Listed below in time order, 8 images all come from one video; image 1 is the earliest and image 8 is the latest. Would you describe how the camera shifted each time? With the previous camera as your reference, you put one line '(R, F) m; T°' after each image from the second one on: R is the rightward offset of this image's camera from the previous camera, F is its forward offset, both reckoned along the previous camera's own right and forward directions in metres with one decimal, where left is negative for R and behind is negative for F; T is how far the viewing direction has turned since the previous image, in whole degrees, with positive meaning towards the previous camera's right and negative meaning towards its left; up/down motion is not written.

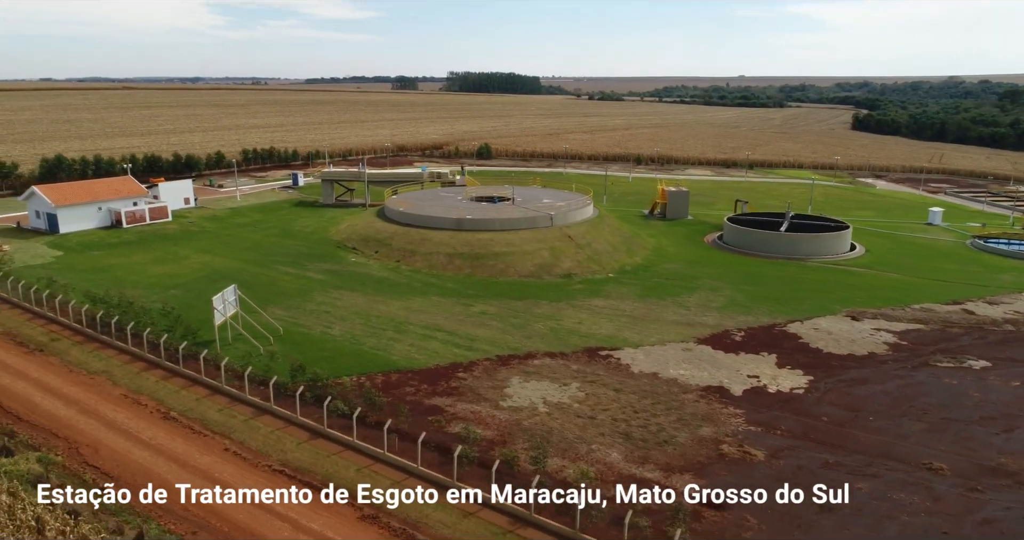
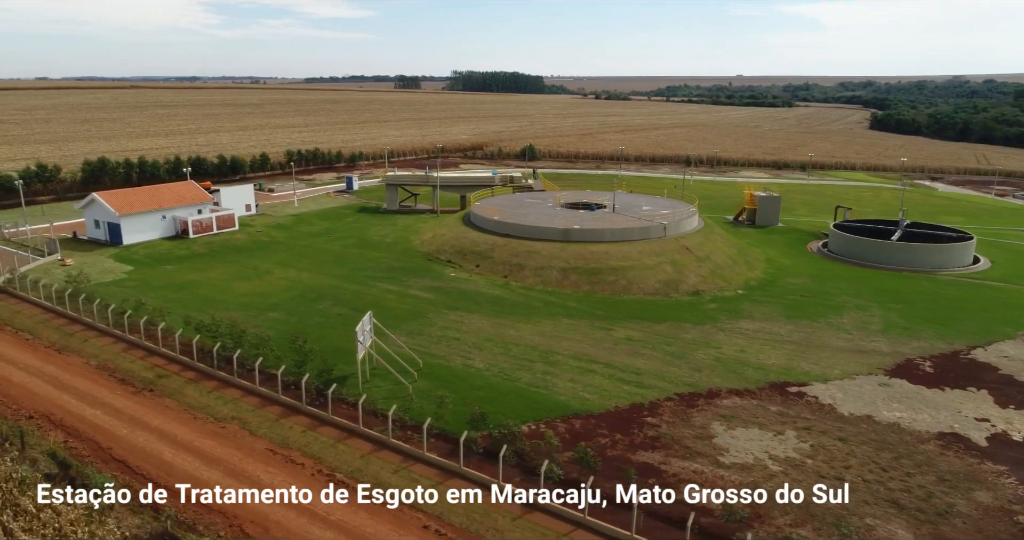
(-6.6, +4.1) m; 0°
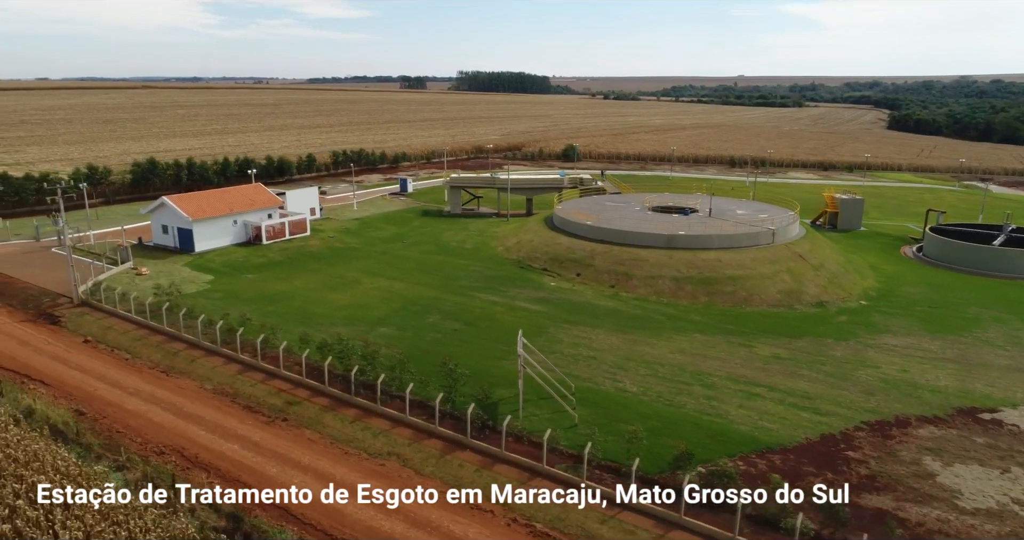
(-5.4, +2.6) m; 0°
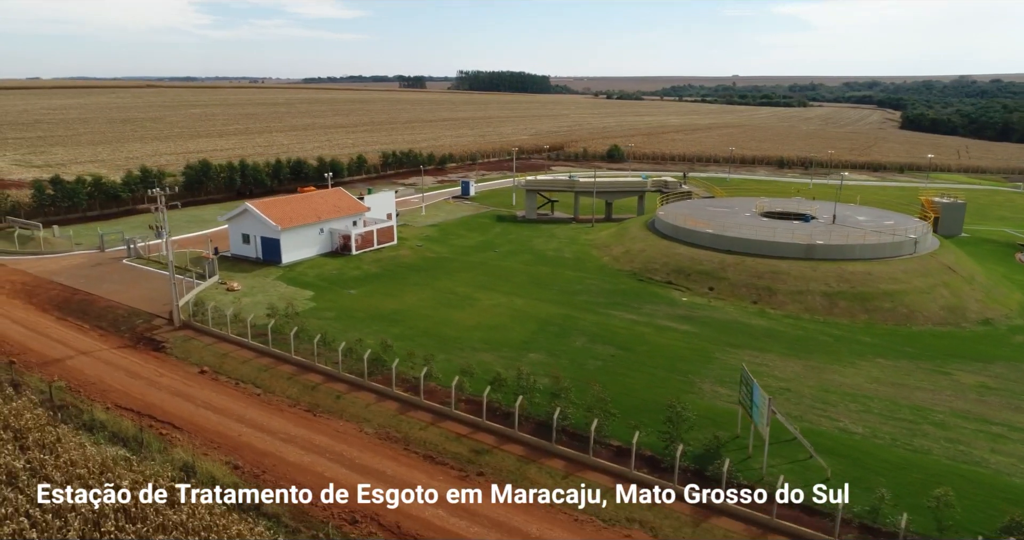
(-6.3, +3.5) m; +1°
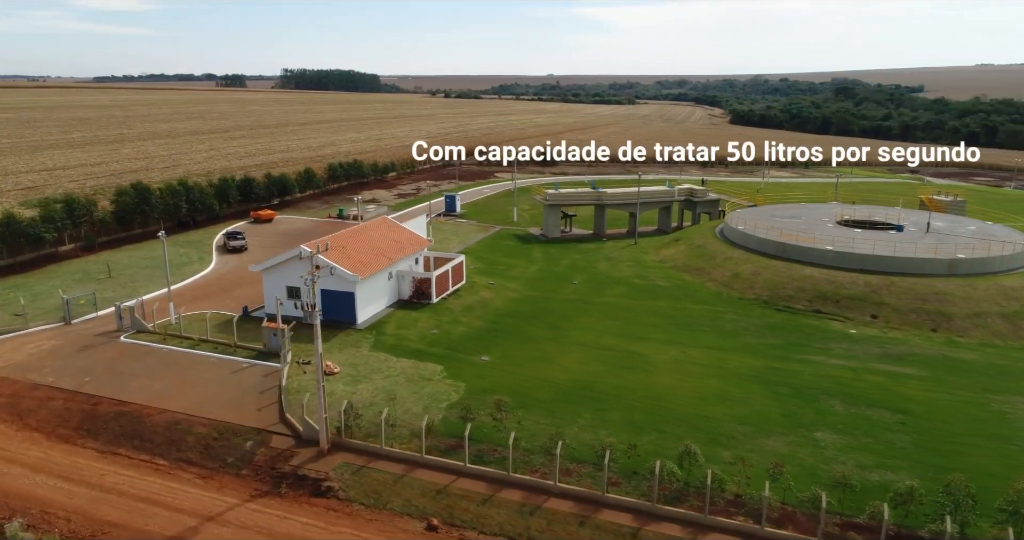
(-12.1, +8.5) m; +14°
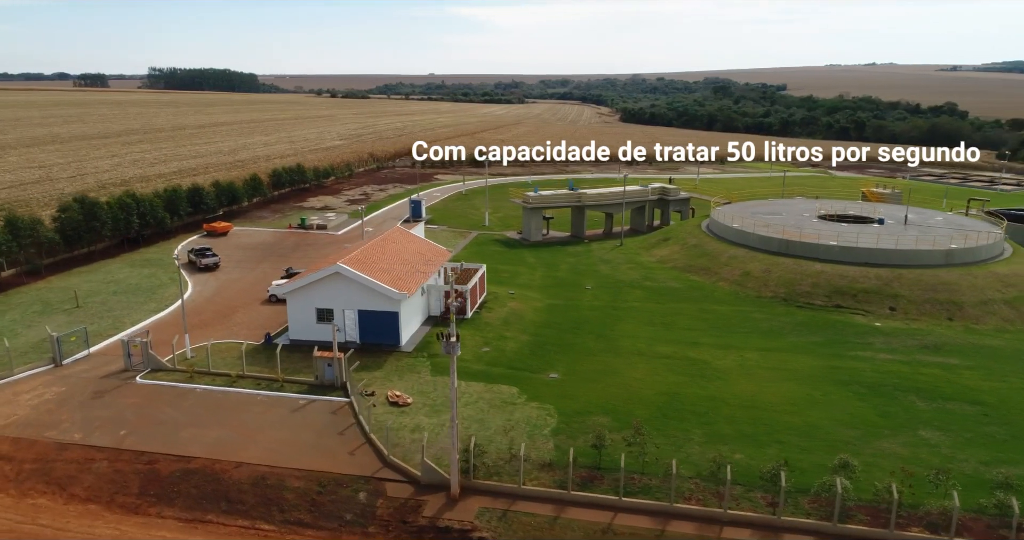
(-5.7, +2.0) m; +9°
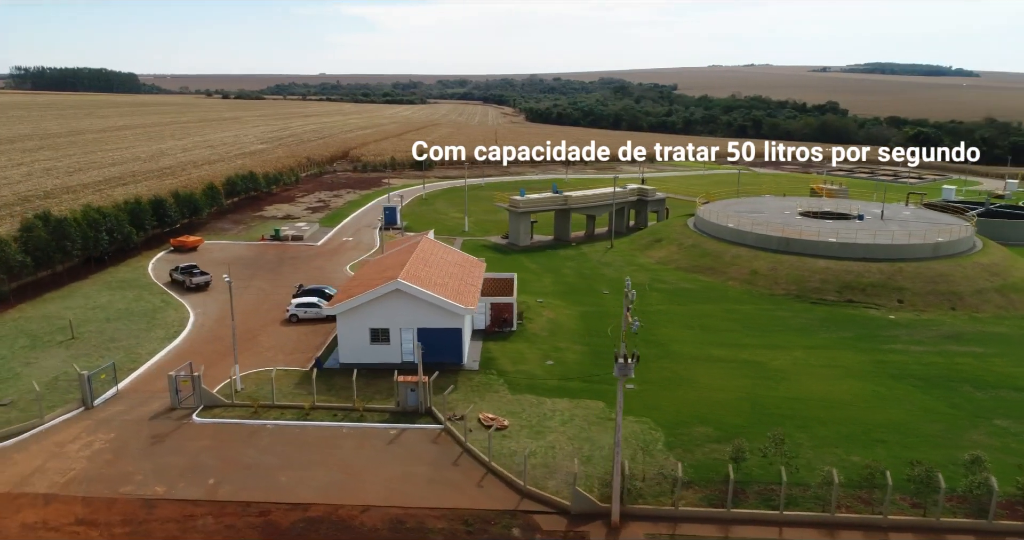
(-5.4, +1.3) m; +8°
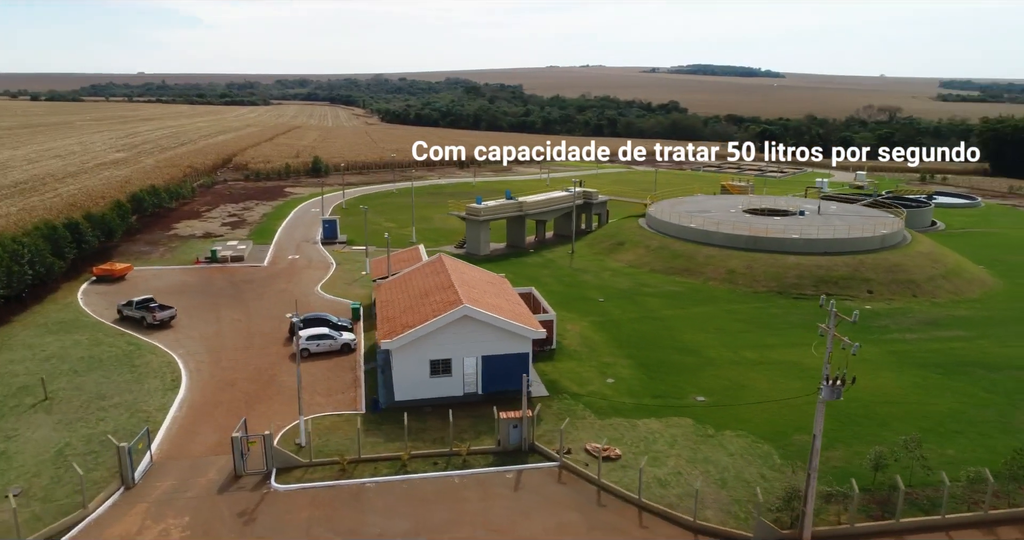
(-6.4, +2.1) m; +12°
